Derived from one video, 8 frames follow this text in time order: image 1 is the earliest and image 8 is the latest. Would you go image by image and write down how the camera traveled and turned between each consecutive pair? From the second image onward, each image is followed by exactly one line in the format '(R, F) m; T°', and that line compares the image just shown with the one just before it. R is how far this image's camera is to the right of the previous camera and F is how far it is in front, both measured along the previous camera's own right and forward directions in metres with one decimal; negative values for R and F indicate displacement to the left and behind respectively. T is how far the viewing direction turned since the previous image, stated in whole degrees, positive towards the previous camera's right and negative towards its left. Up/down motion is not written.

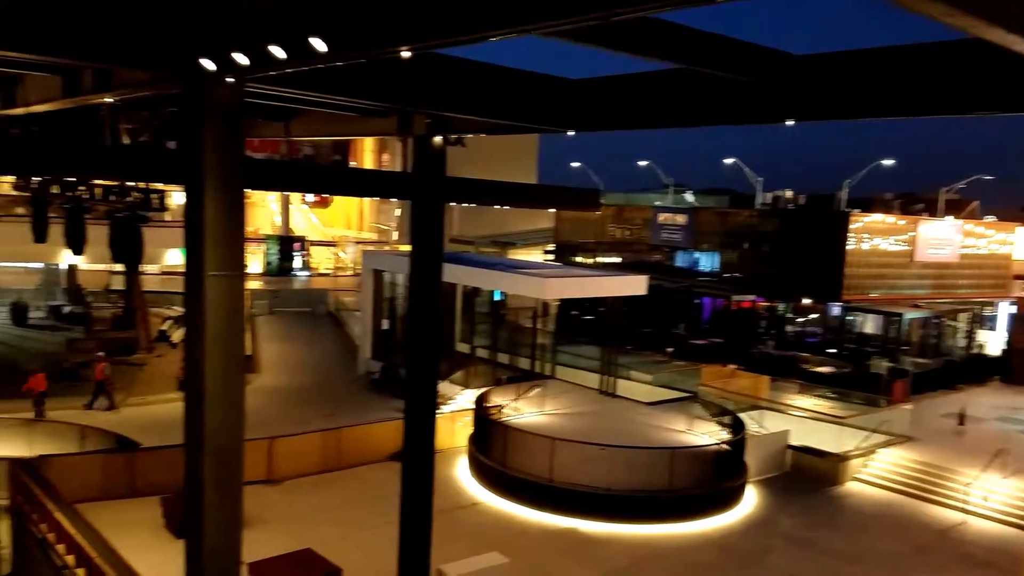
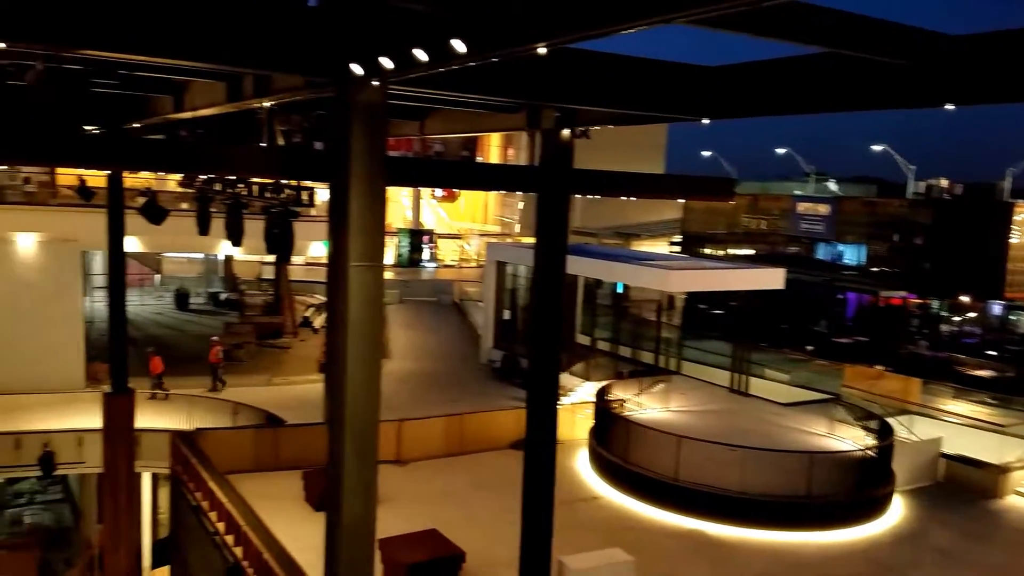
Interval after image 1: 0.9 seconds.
(-0.1, 0.0) m; -9°
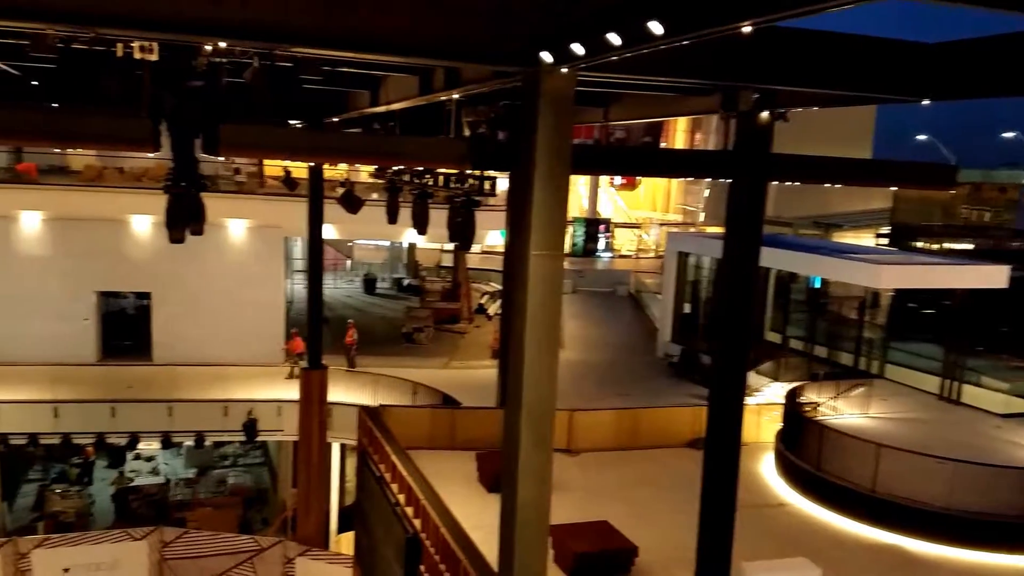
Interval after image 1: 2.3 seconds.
(-0.4, 0.0) m; -11°
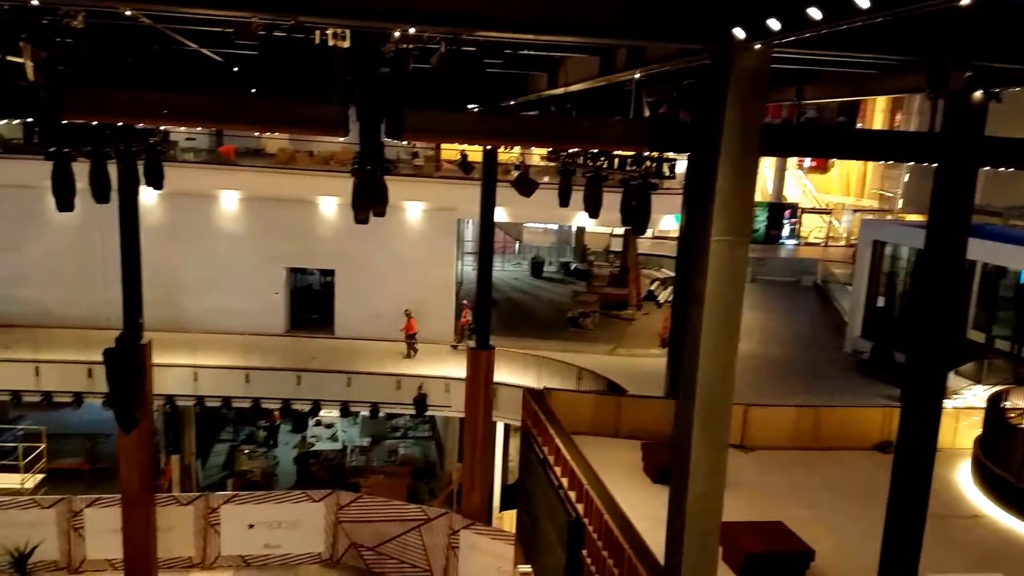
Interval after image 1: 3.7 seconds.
(-0.4, 0.0) m; -10°
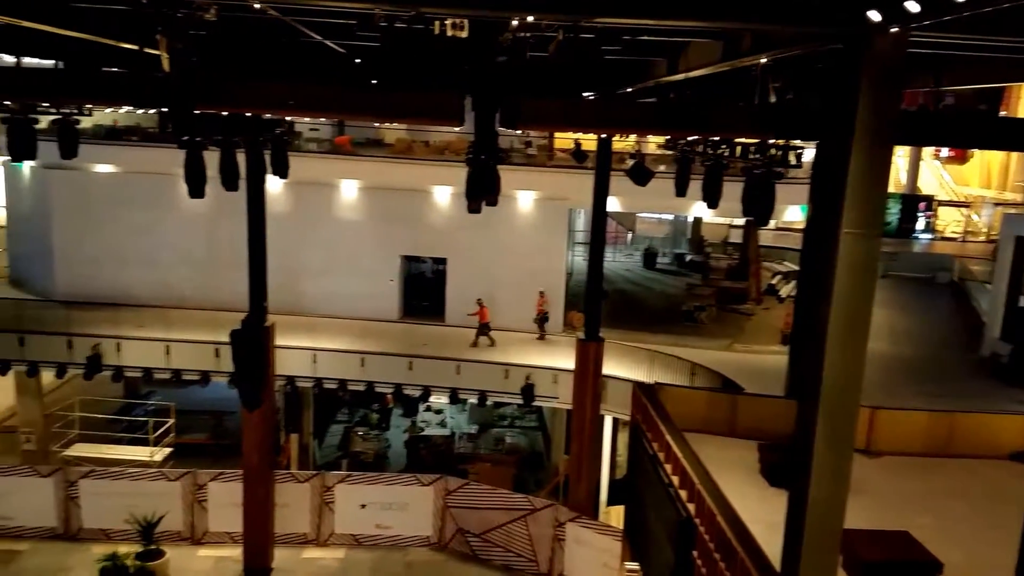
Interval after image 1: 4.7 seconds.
(-0.1, +0.1) m; -8°
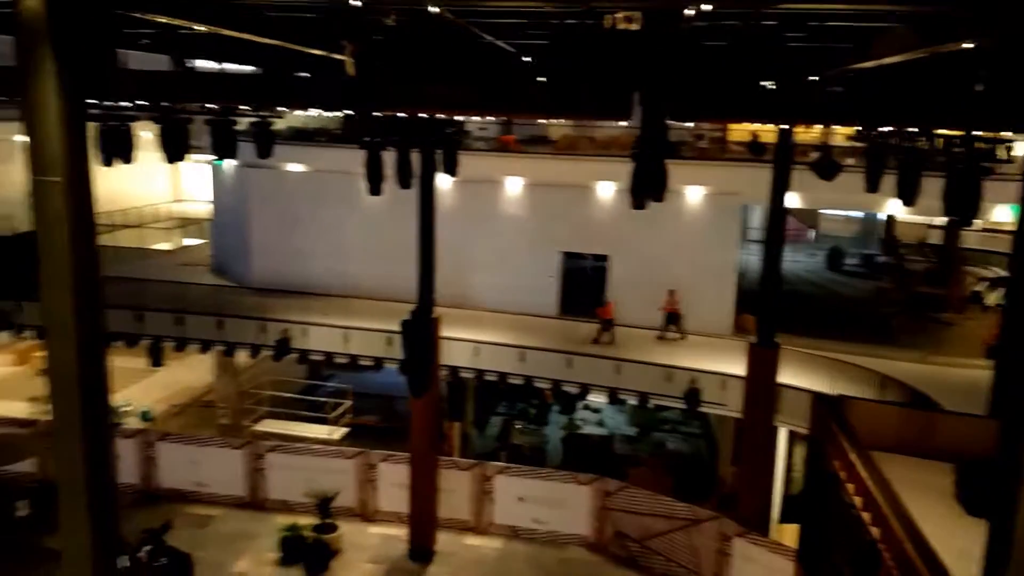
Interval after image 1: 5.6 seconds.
(-0.1, +0.1) m; -12°
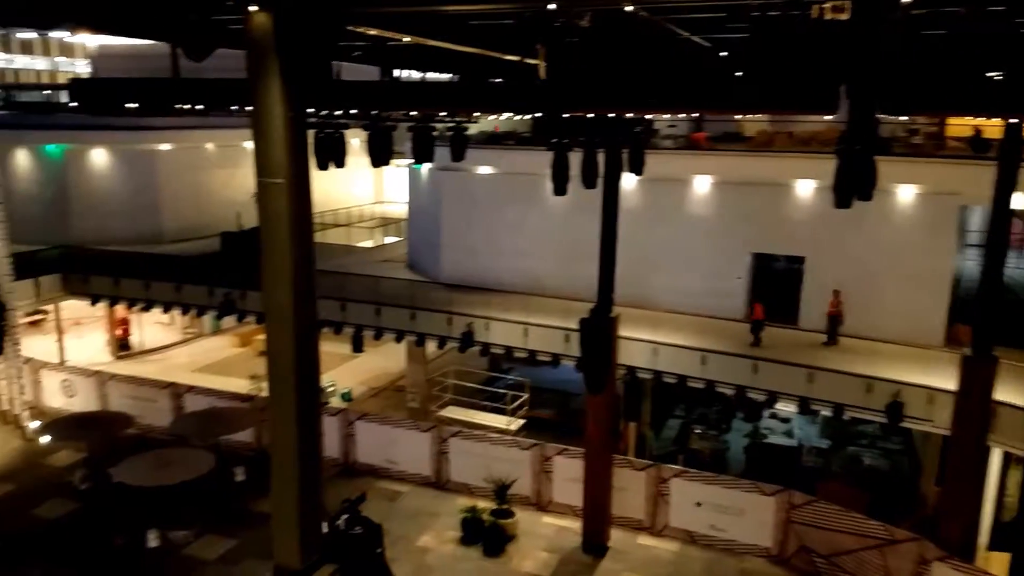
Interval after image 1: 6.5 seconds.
(-0.3, -0.2) m; -13°
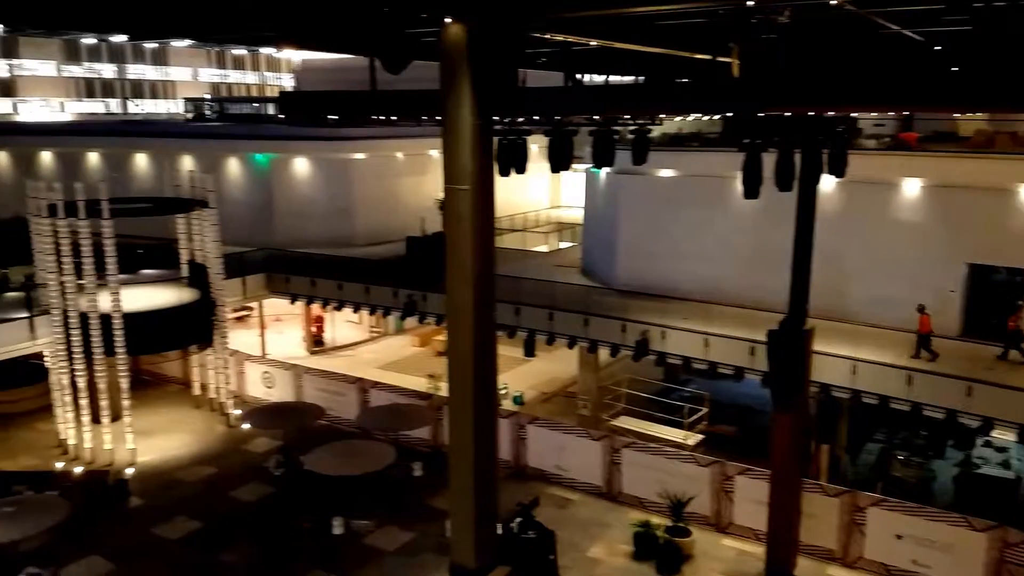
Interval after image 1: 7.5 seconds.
(-0.7, +0.2) m; -11°
